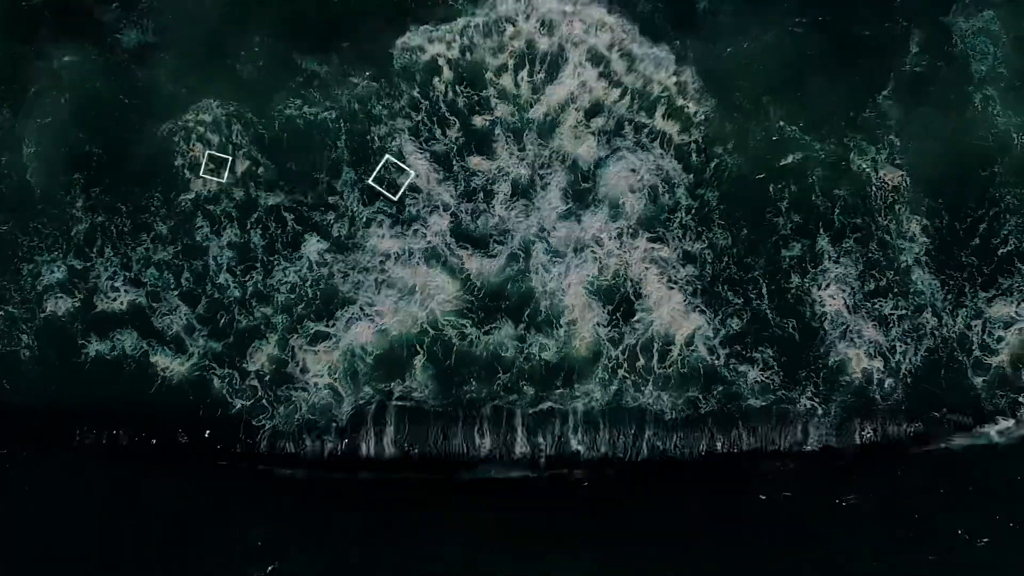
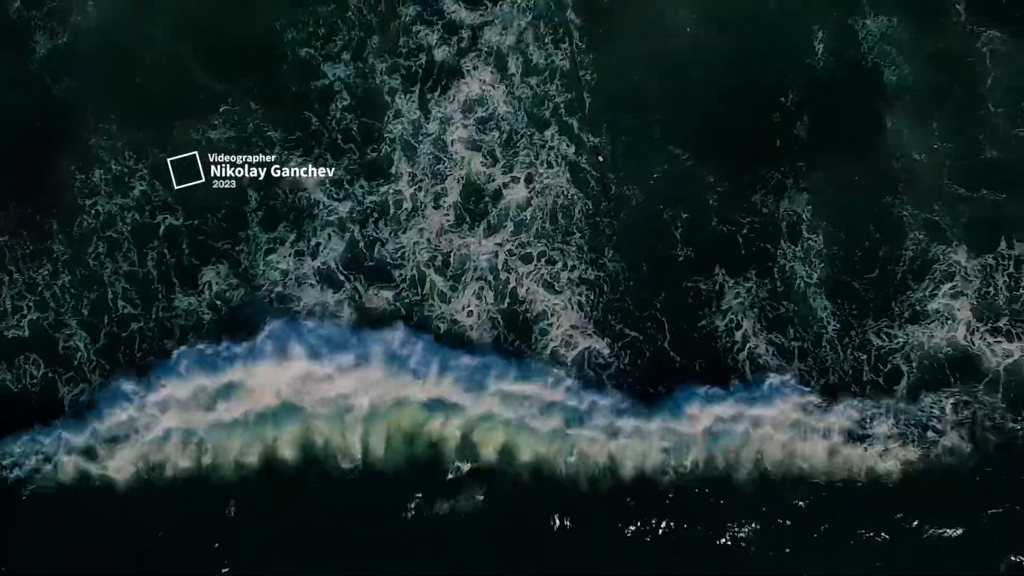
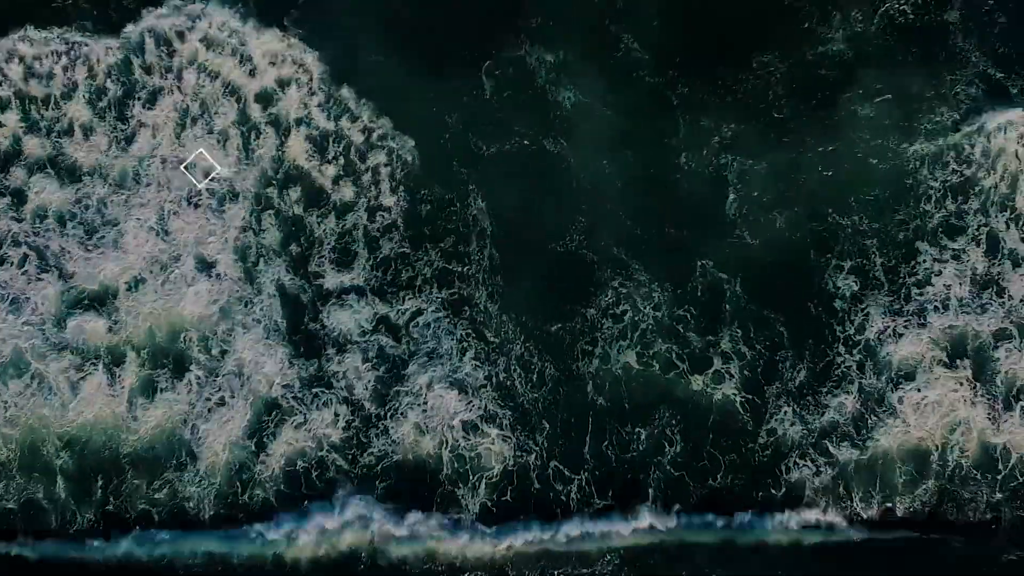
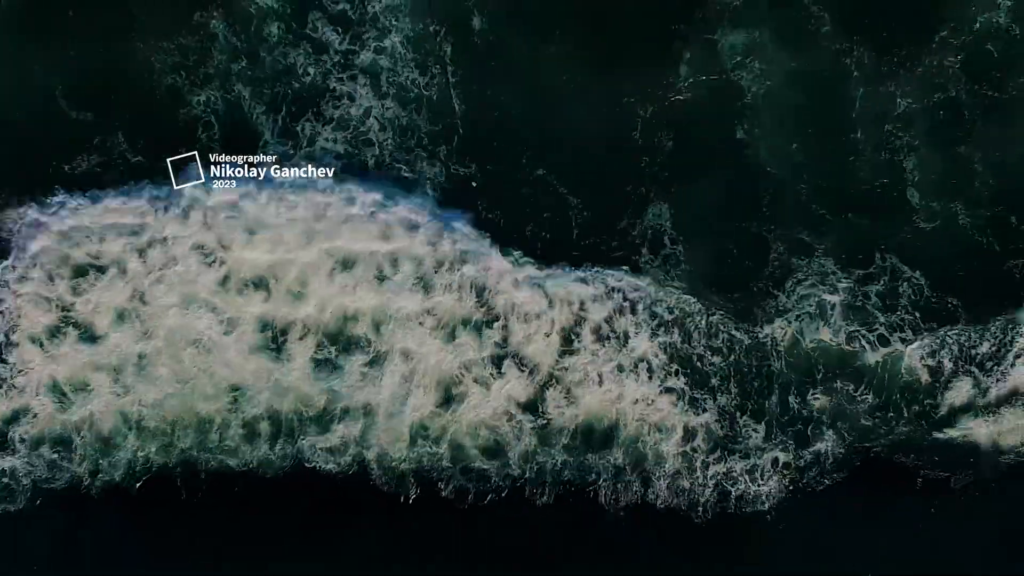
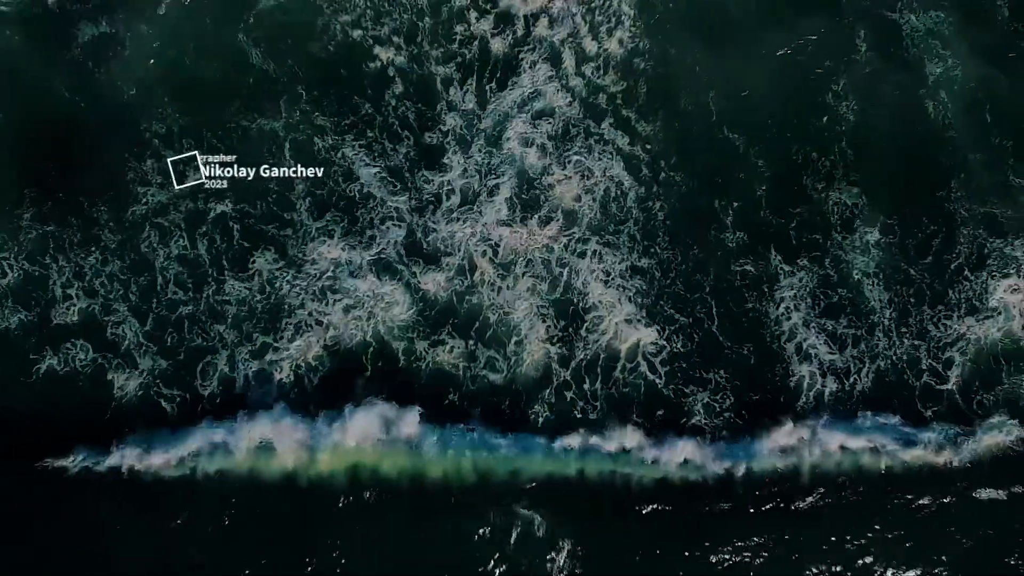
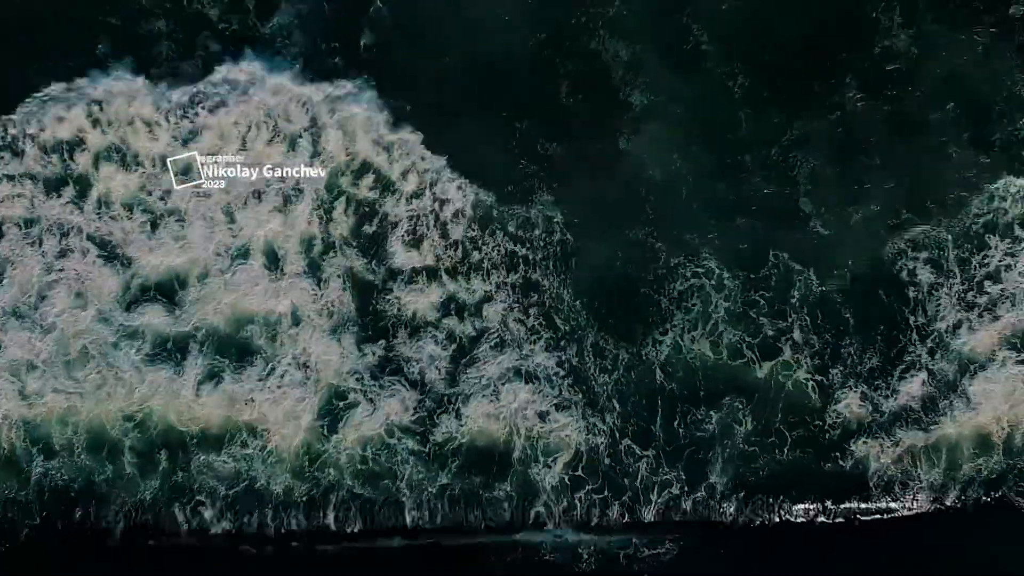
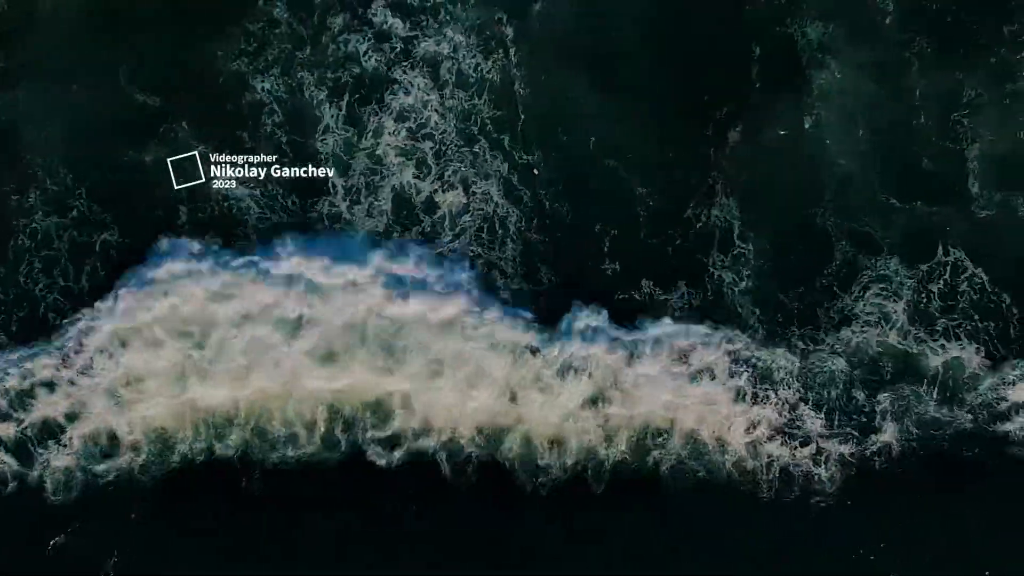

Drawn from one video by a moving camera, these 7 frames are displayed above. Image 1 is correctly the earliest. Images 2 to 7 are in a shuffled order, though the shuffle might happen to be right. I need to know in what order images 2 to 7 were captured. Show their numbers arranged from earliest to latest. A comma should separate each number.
5, 2, 7, 4, 6, 3
